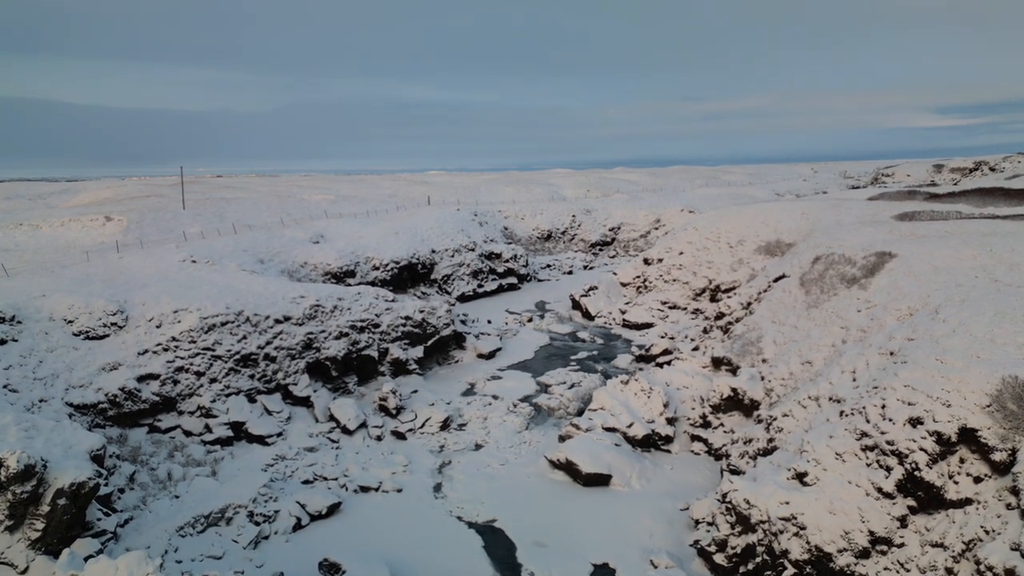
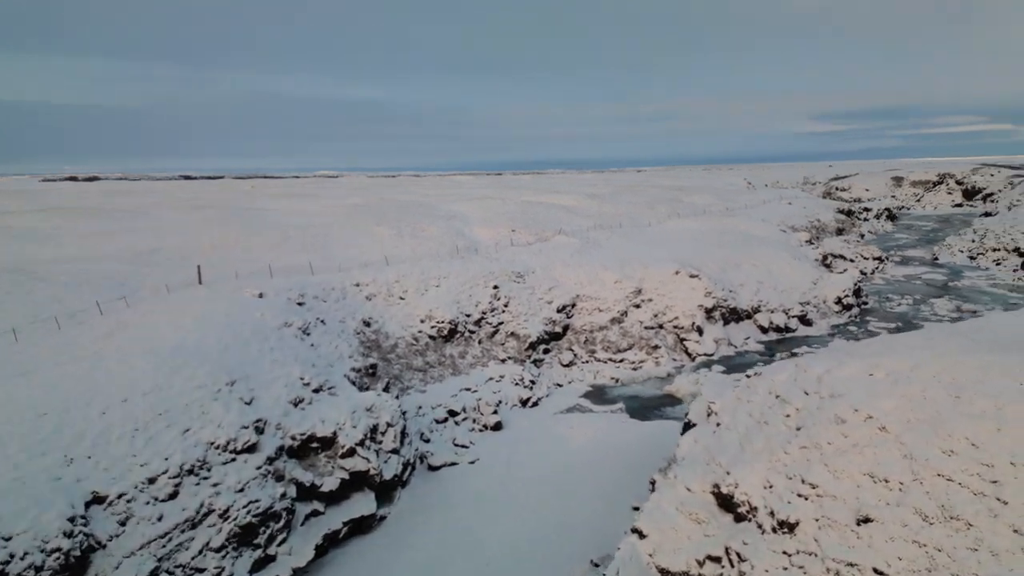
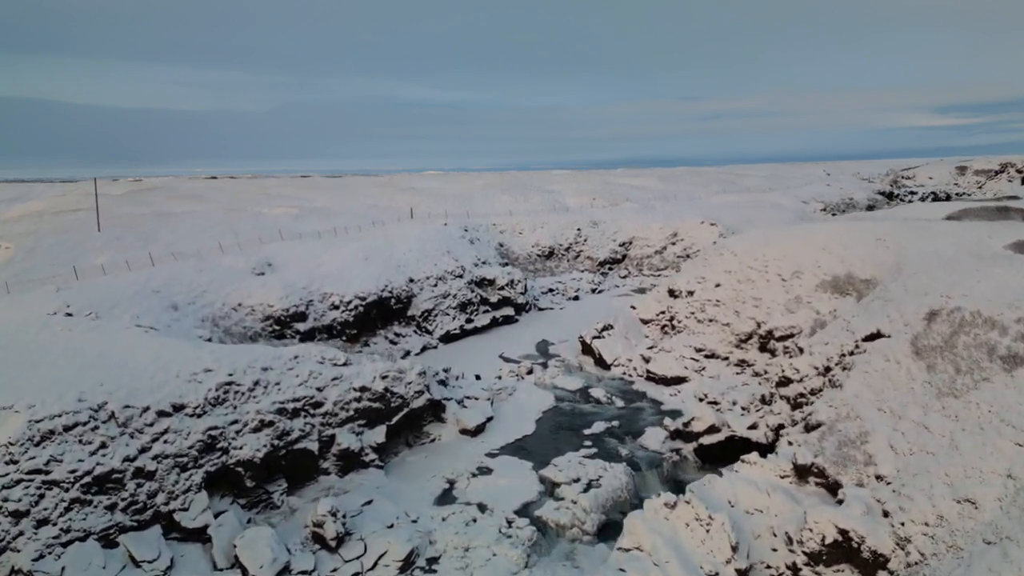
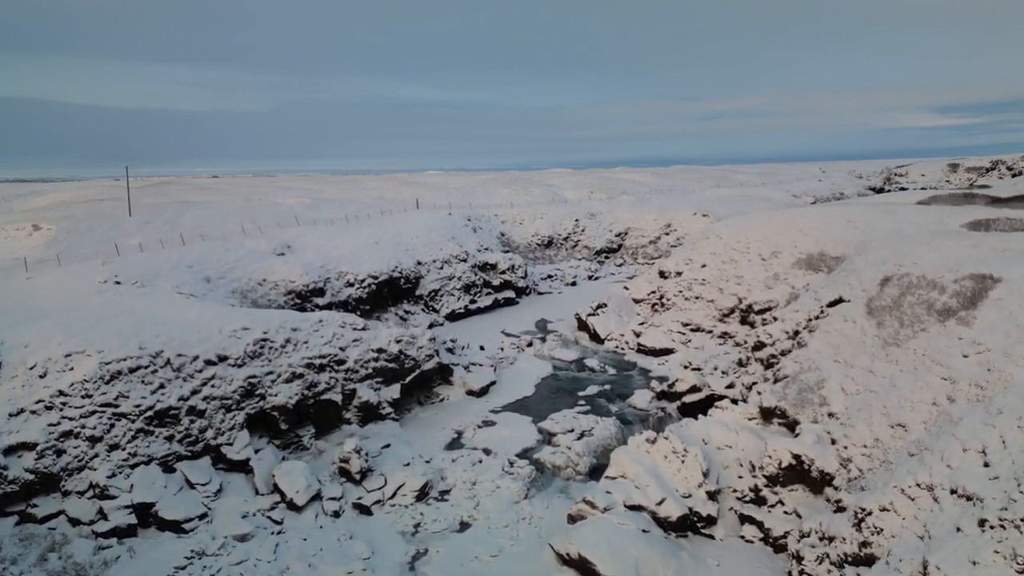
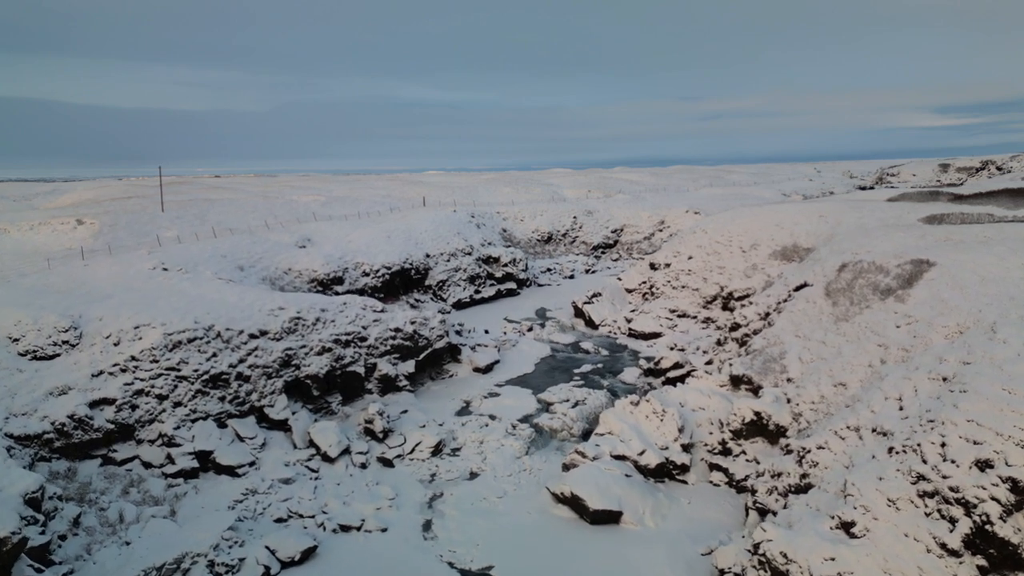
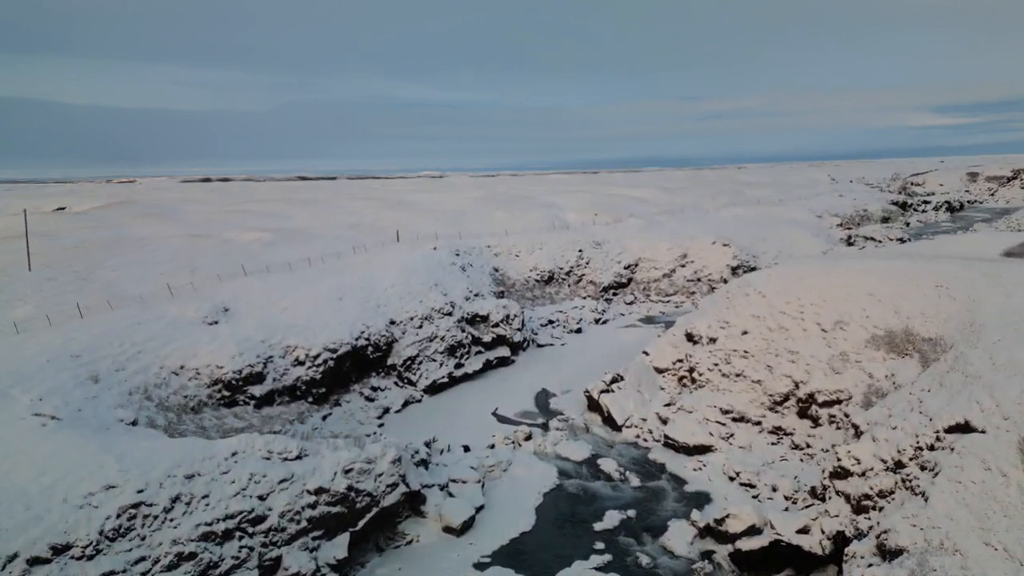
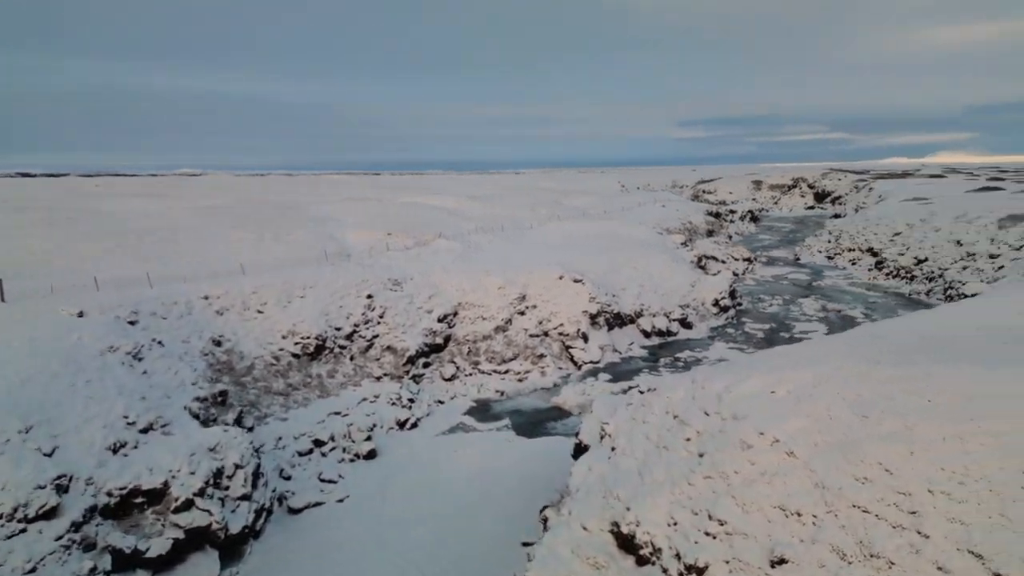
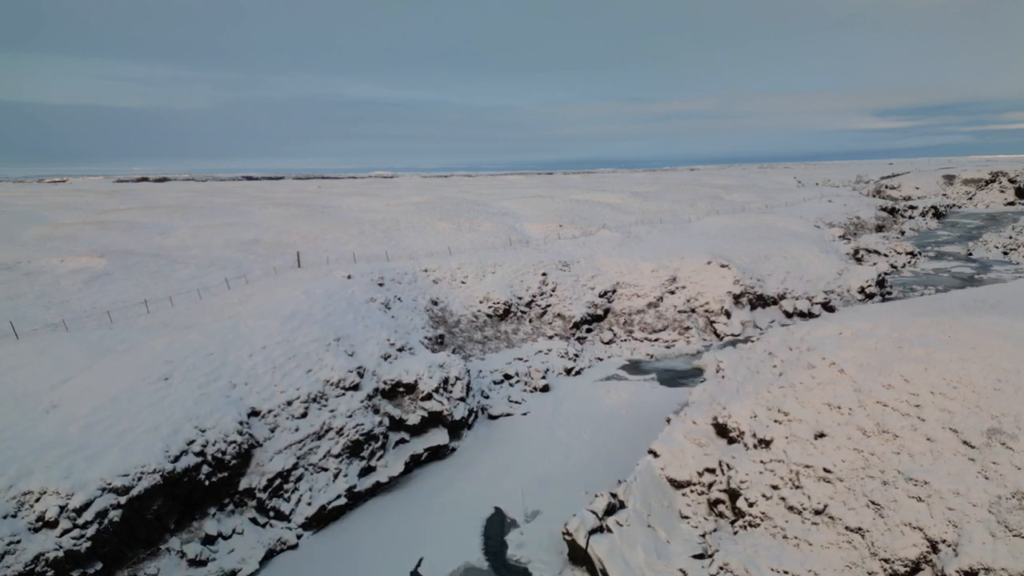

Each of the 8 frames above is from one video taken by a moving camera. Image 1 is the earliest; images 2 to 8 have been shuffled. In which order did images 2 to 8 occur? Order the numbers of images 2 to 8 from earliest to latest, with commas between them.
5, 4, 3, 6, 8, 2, 7
